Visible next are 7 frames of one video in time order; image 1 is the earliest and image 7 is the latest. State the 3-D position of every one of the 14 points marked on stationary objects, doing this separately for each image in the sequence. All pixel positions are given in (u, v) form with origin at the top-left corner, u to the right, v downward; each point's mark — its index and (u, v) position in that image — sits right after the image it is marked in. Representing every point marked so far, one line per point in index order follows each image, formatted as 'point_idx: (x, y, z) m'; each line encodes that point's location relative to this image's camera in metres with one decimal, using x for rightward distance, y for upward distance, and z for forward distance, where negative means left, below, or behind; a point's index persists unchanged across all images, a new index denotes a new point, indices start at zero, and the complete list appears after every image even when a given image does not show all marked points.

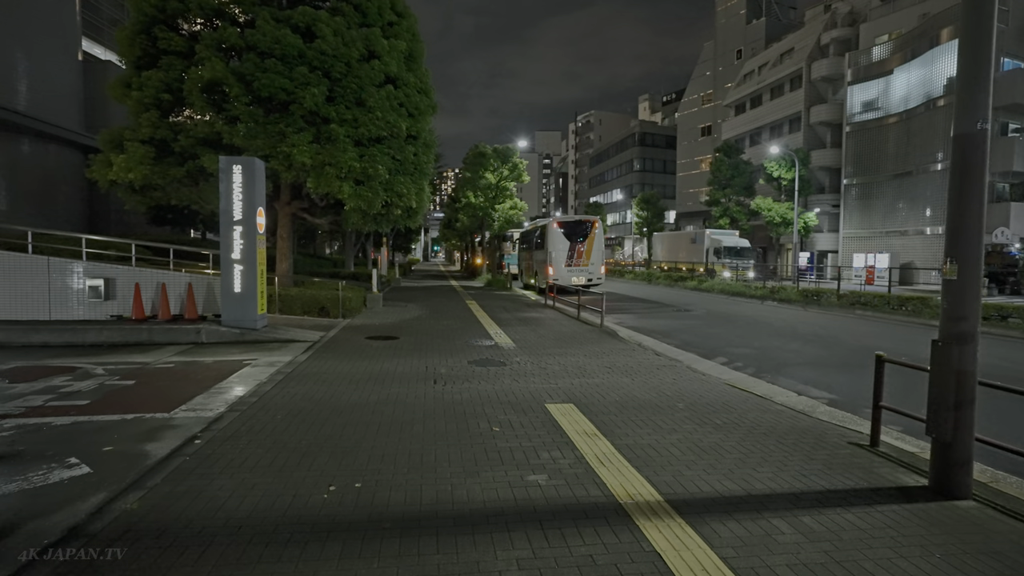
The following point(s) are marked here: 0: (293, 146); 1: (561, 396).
0: (-4.8, +3.1, +12.8) m
1: (+0.6, -1.3, +7.3) m
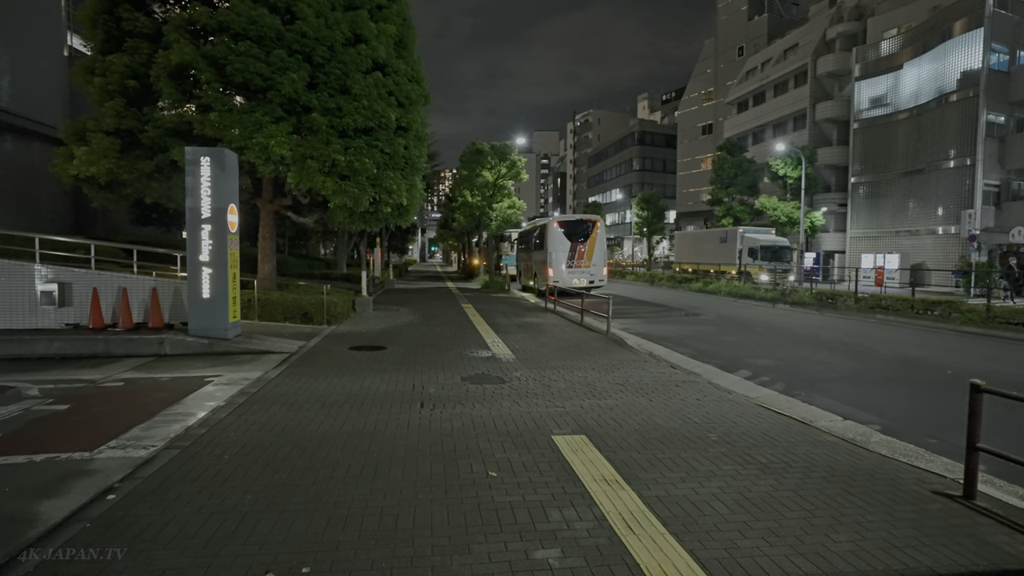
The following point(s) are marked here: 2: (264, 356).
0: (-4.8, +3.0, +11.7) m
1: (+0.6, -1.4, +6.2) m
2: (-4.2, -1.1, +9.9) m
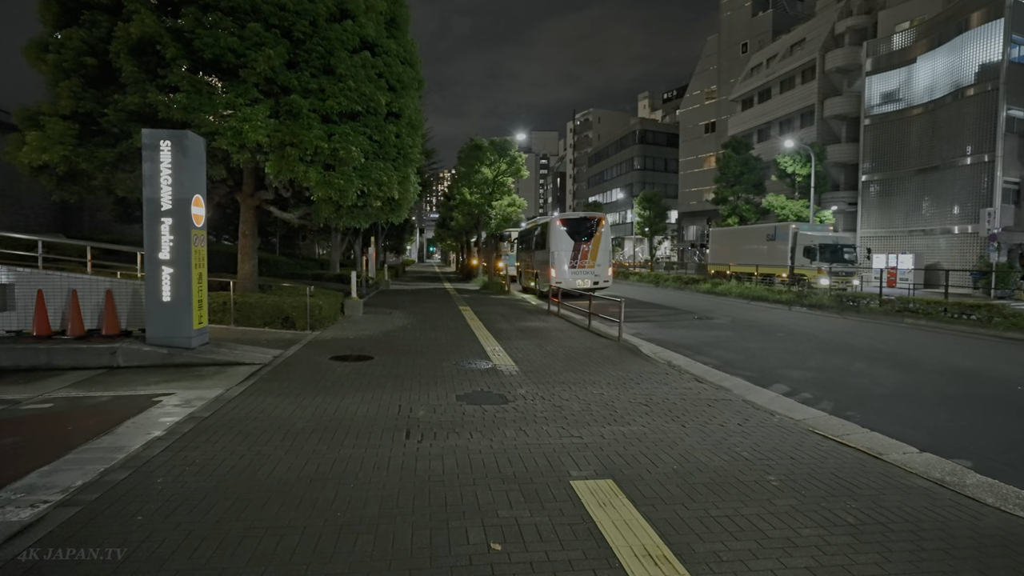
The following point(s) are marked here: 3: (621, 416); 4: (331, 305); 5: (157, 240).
0: (-4.8, +3.0, +10.4) m
1: (+0.7, -1.5, +4.9) m
2: (-4.1, -1.2, +8.6) m
3: (+1.2, -1.4, +6.4) m
4: (-4.3, -0.4, +13.9) m
5: (-5.3, +0.7, +8.8) m
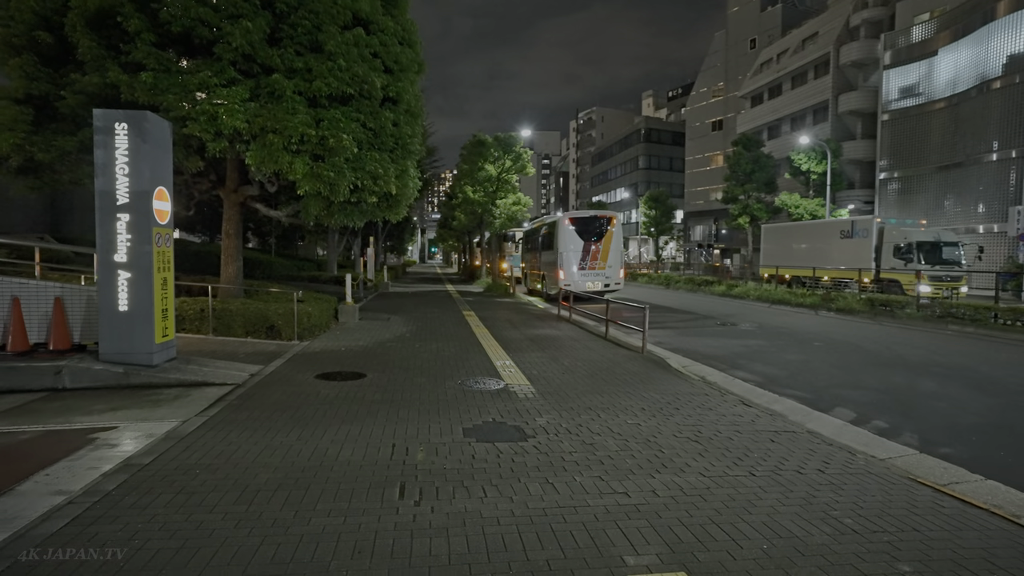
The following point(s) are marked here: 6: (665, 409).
0: (-4.6, +2.9, +9.2) m
1: (+0.9, -1.6, +3.6) m
2: (-3.9, -1.3, +7.3) m
3: (+1.4, -1.5, +5.1) m
4: (-4.1, -0.5, +12.6) m
5: (-5.1, +0.6, +7.5) m
6: (+1.8, -1.4, +6.9) m
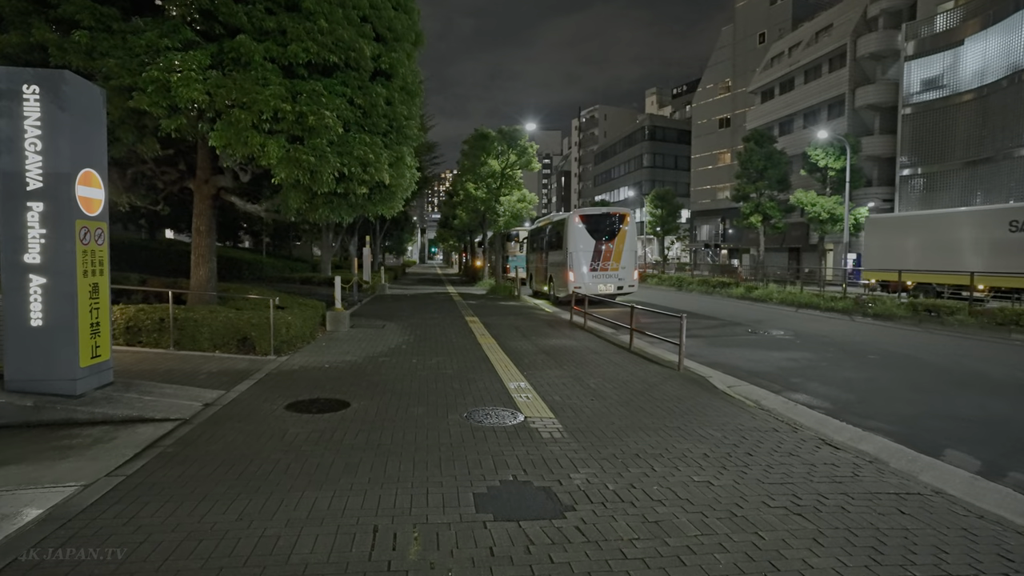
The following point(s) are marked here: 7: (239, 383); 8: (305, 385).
0: (-4.4, +2.8, +7.5) m
1: (+1.1, -1.6, +2.0) m
2: (-3.7, -1.4, +5.7) m
3: (+1.6, -1.6, +3.5) m
4: (-3.9, -0.6, +11.0) m
5: (-4.9, +0.5, +5.9) m
6: (+2.0, -1.5, +5.3) m
7: (-3.6, -1.2, +7.7) m
8: (-2.7, -1.3, +7.7) m
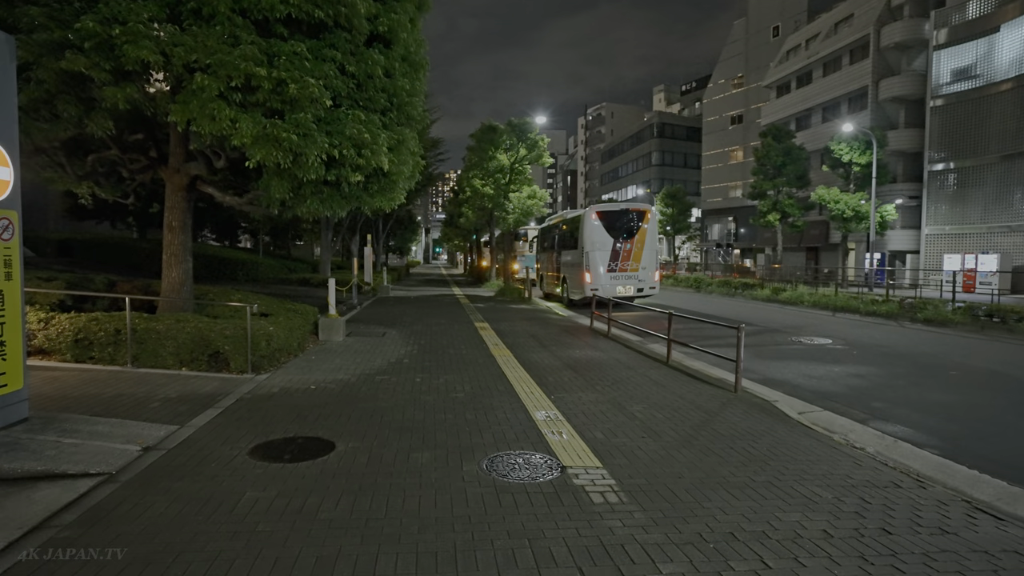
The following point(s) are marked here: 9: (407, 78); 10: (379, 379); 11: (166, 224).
0: (-4.1, +2.7, +6.0) m
1: (+1.3, -1.7, +0.4) m
2: (-3.4, -1.4, +4.2) m
3: (+1.9, -1.7, +1.9) m
4: (-3.5, -0.7, +9.5) m
5: (-4.6, +0.5, +4.4) m
6: (+2.3, -1.6, +3.7) m
7: (-3.3, -1.3, +6.2) m
8: (-2.4, -1.3, +6.1) m
9: (-1.6, +3.2, +8.9) m
10: (-1.9, -1.2, +8.2) m
11: (-5.9, +1.1, +10.0) m
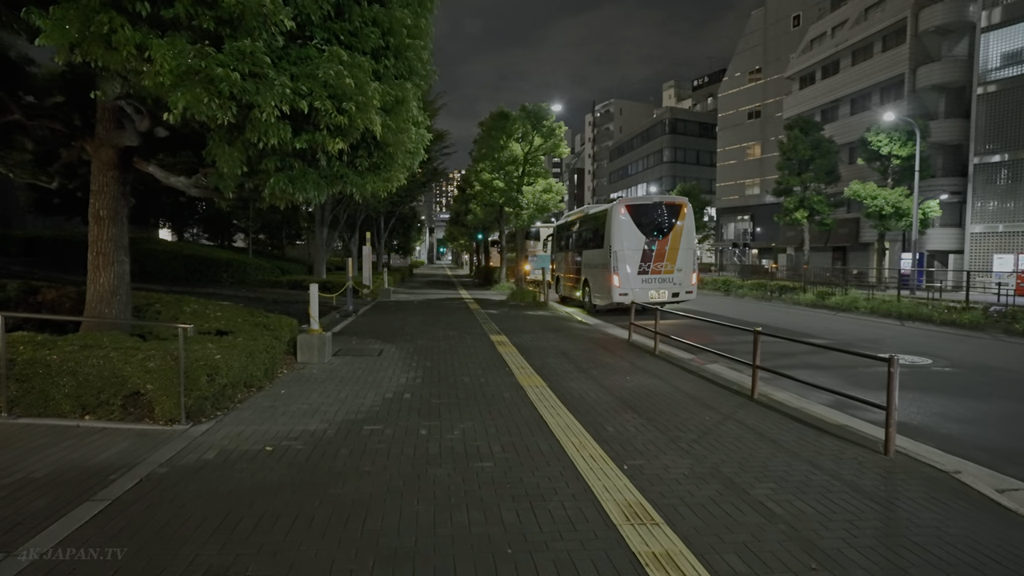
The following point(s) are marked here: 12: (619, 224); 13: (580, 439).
0: (-3.6, +2.6, +3.6) m
1: (+1.7, -1.8, -2.0) m
2: (-3.0, -1.6, +1.8) m
3: (+2.3, -1.8, -0.5) m
4: (-3.1, -0.8, +7.0) m
5: (-4.2, +0.3, +1.9) m
6: (+2.7, -1.7, +1.3) m
7: (-2.9, -1.4, +3.8) m
8: (-2.0, -1.5, +3.7) m
9: (-1.2, +3.1, +6.4) m
10: (-1.4, -1.4, +5.8) m
11: (-5.4, +1.0, +7.6) m
12: (+3.2, +1.9, +17.6) m
13: (+0.6, -1.4, +5.7) m
